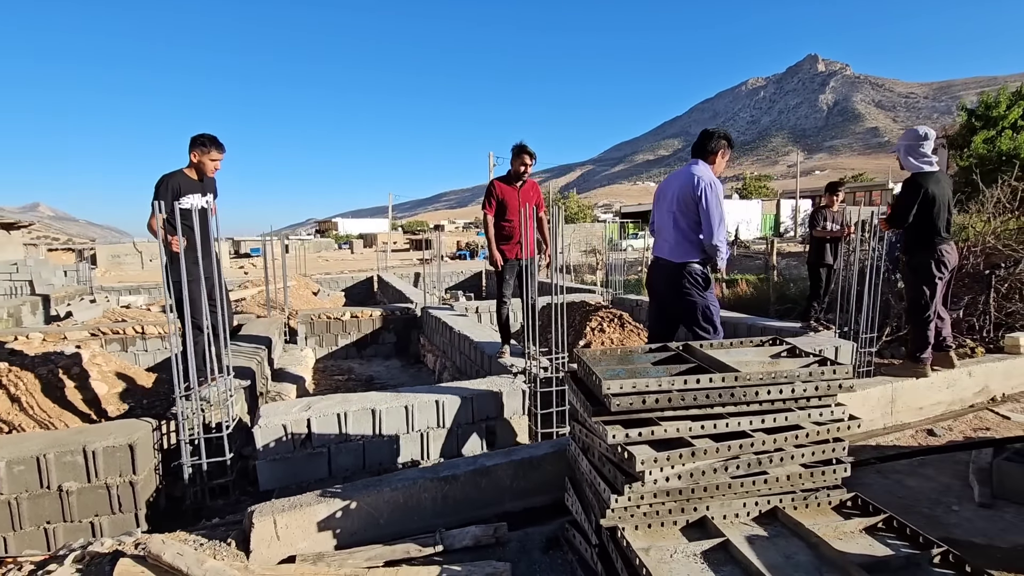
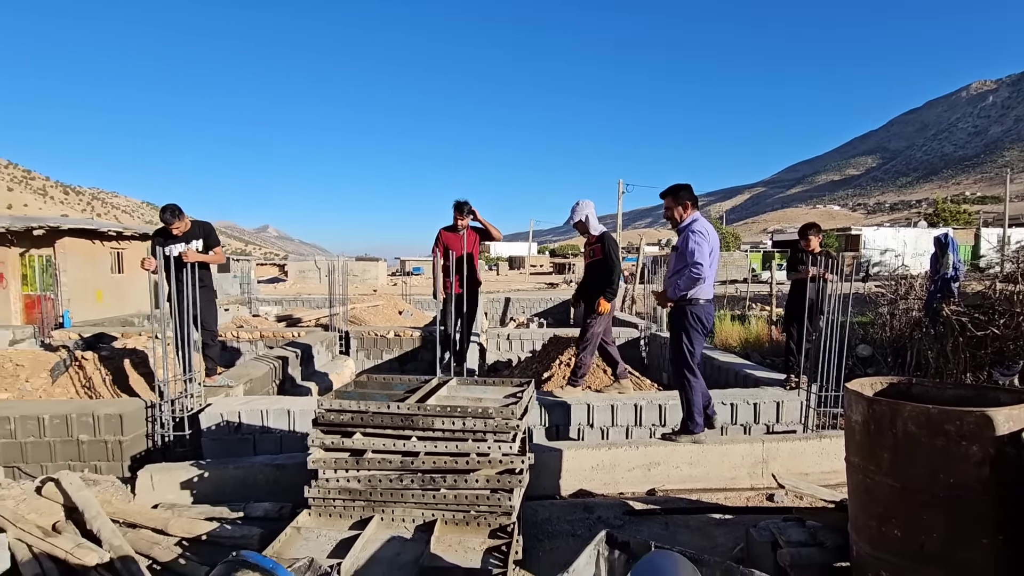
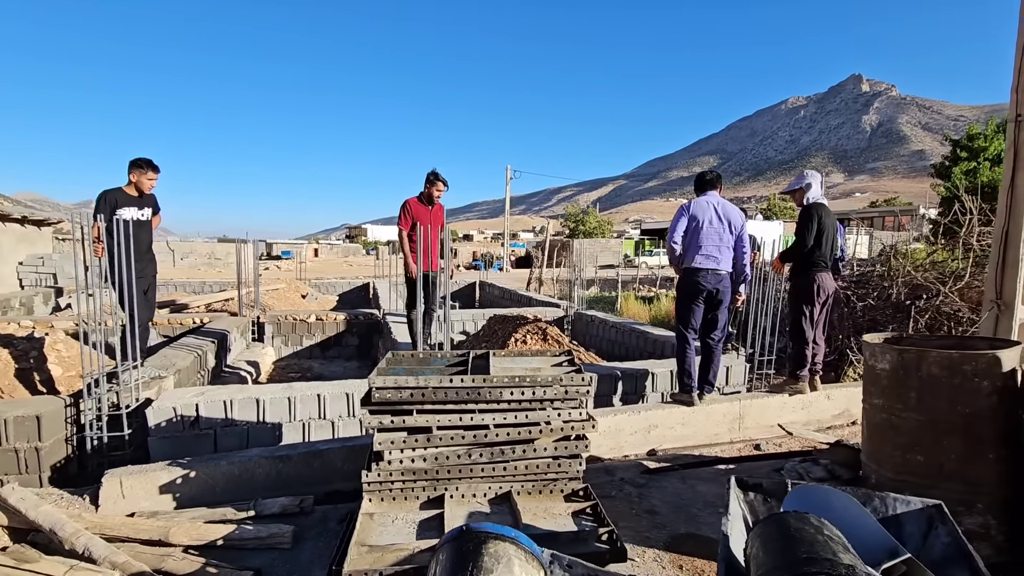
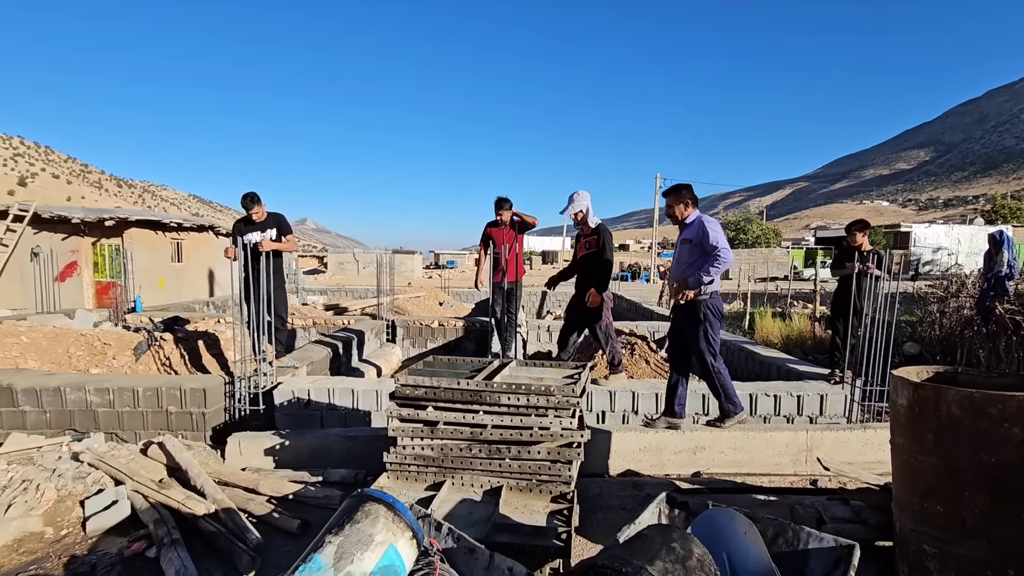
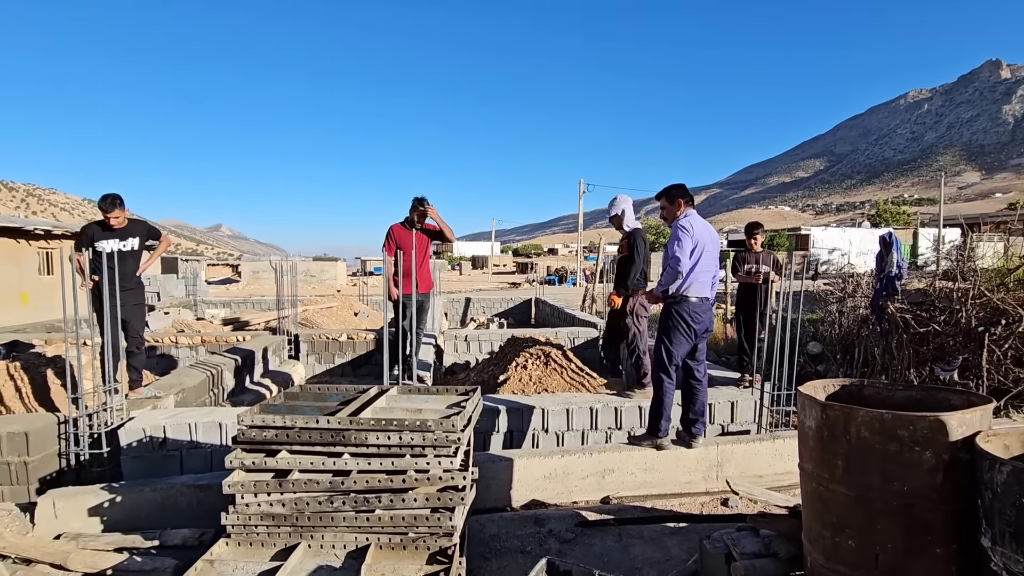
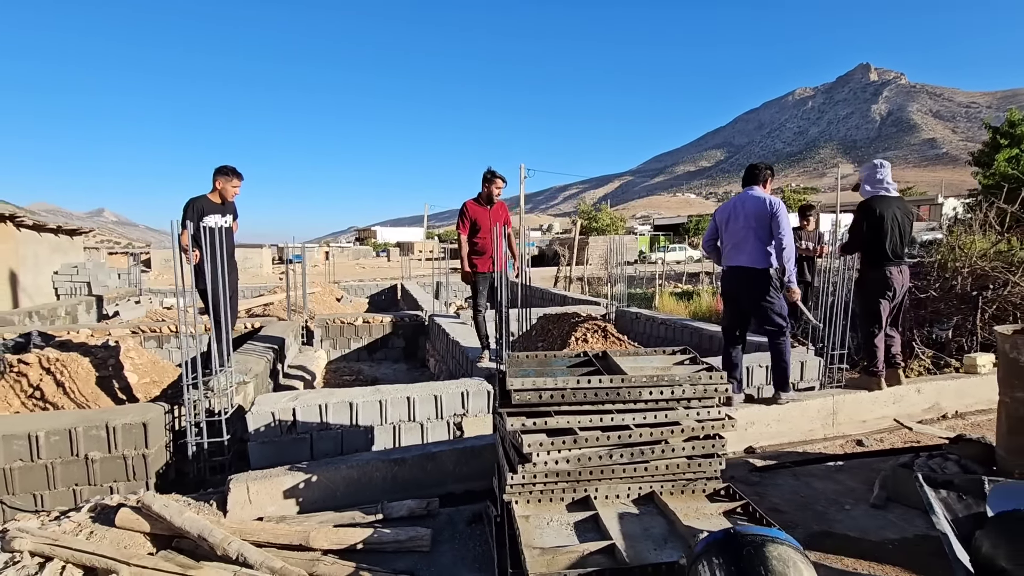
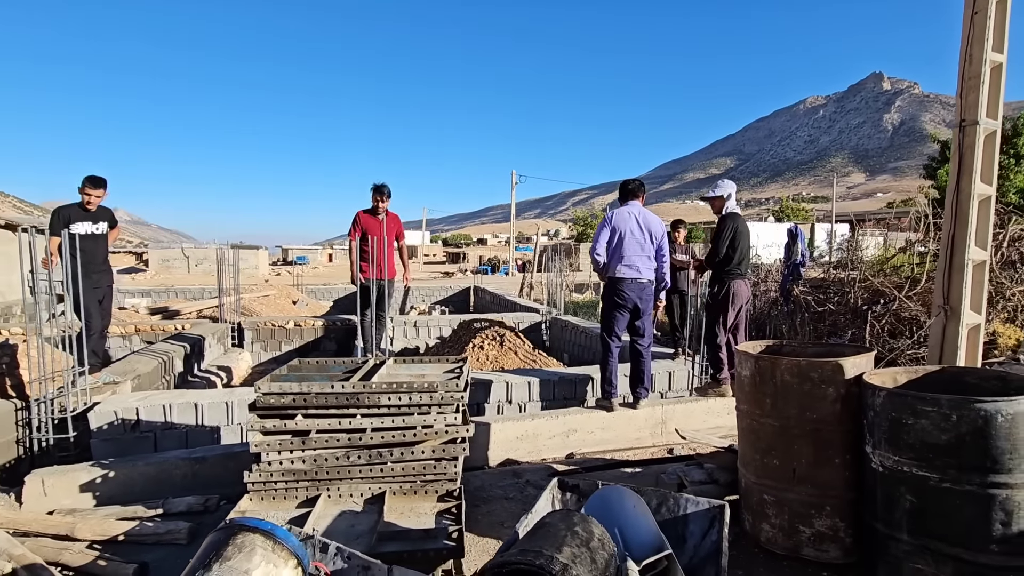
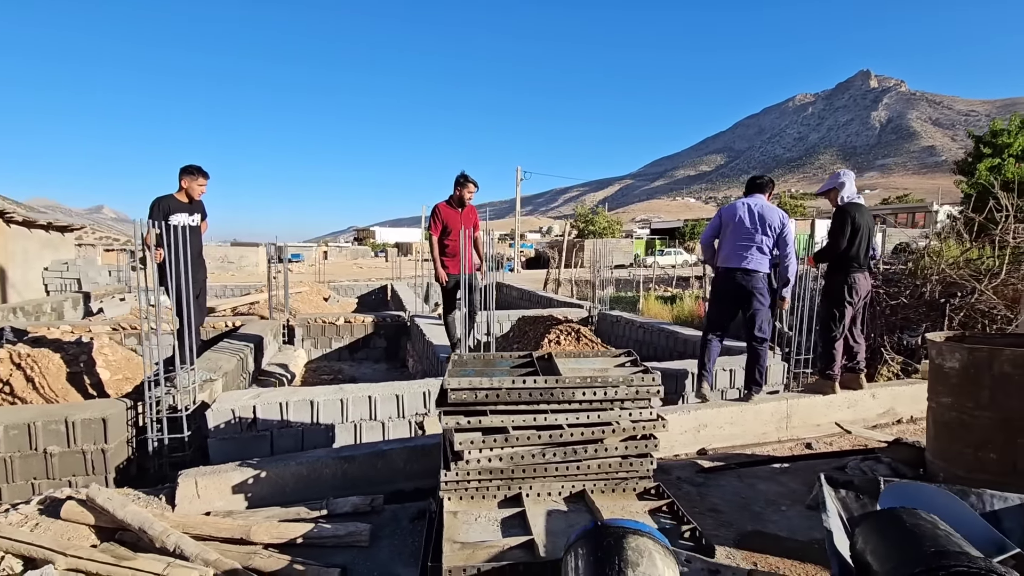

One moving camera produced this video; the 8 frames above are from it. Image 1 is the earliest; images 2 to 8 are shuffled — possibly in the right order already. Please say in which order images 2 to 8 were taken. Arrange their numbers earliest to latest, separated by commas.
6, 8, 3, 7, 5, 2, 4
